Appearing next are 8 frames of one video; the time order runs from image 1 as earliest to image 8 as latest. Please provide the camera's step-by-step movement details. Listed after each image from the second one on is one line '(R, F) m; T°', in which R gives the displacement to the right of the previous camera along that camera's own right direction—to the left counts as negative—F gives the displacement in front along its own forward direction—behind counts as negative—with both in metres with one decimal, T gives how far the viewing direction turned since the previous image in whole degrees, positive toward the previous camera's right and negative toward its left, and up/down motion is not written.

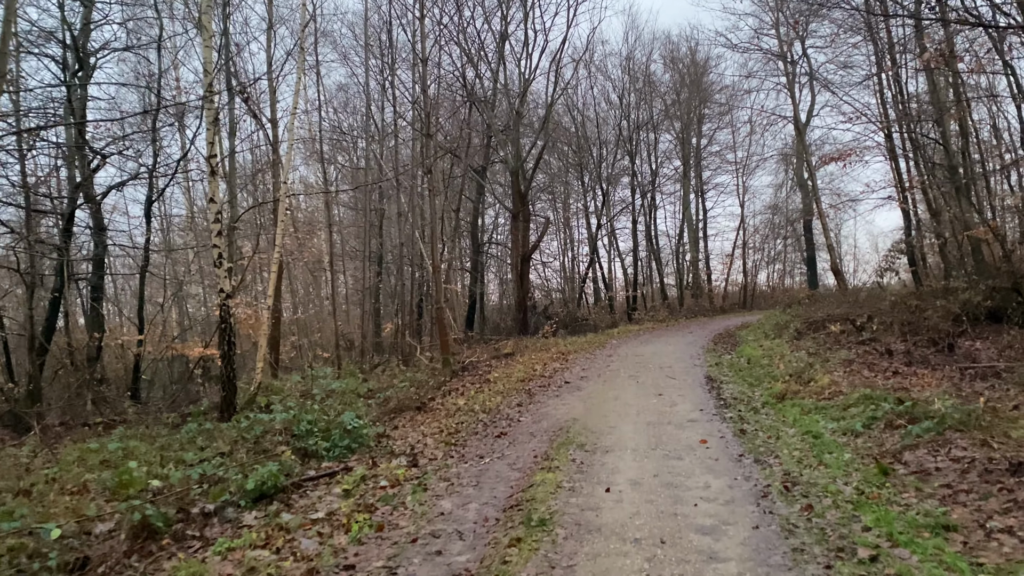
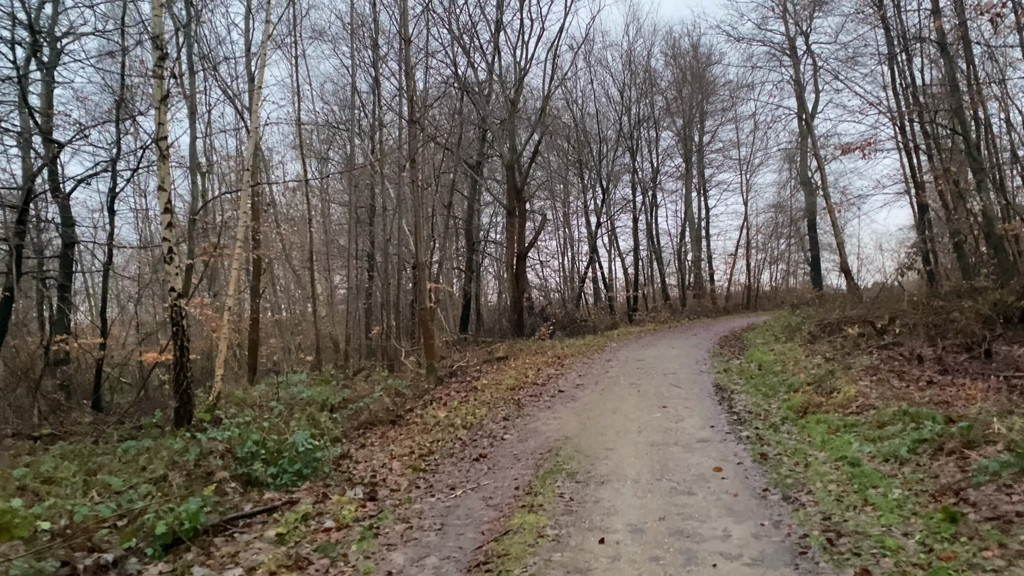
(+0.2, +1.1) m; 0°
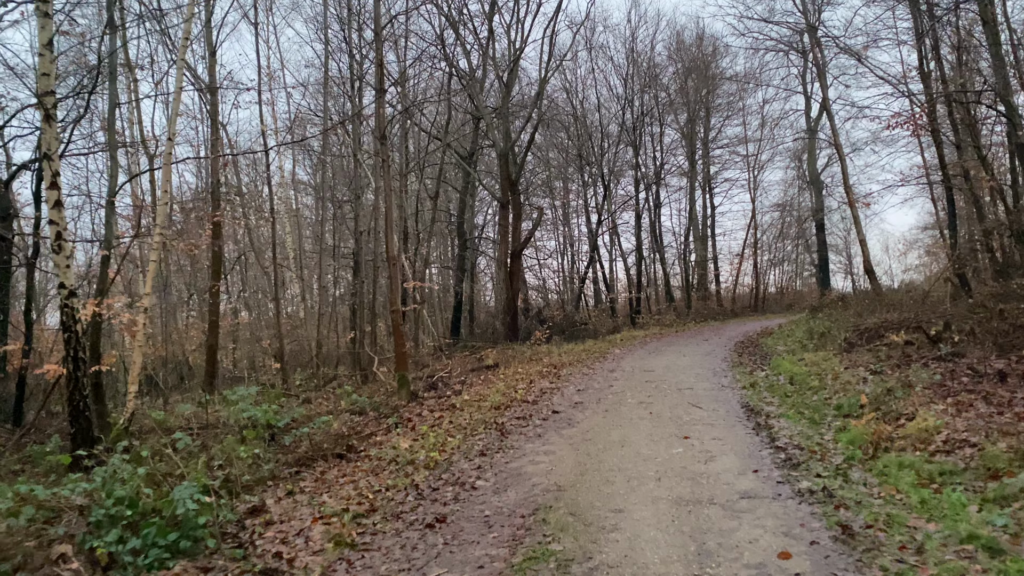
(+0.2, +2.0) m; 0°
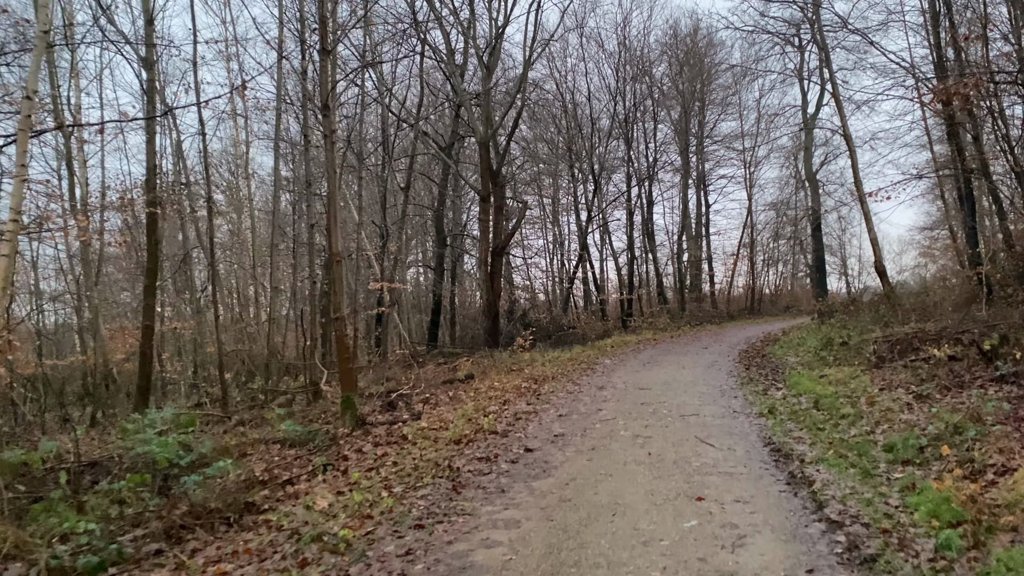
(+0.3, +1.9) m; +1°
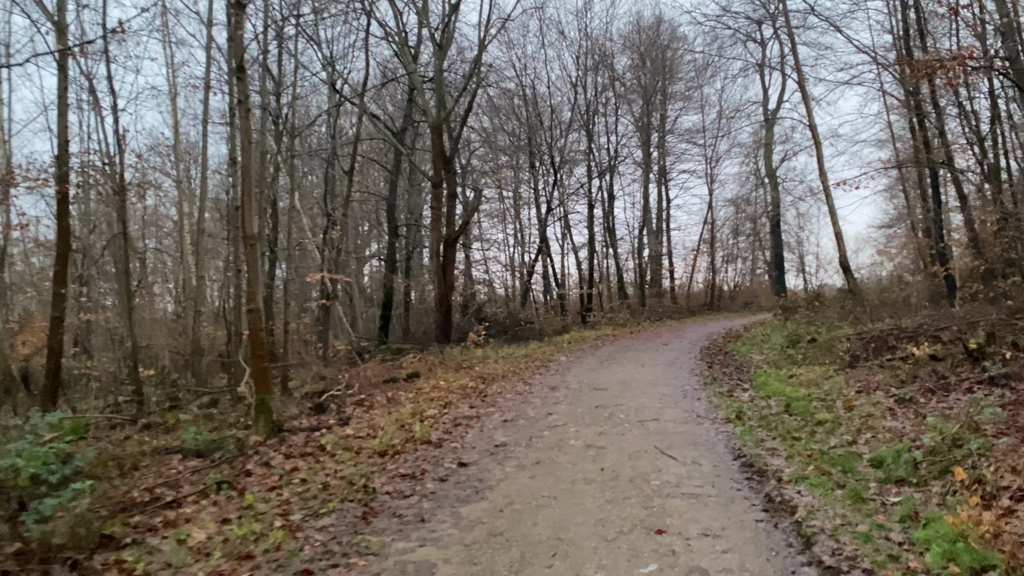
(+0.2, +1.0) m; +3°
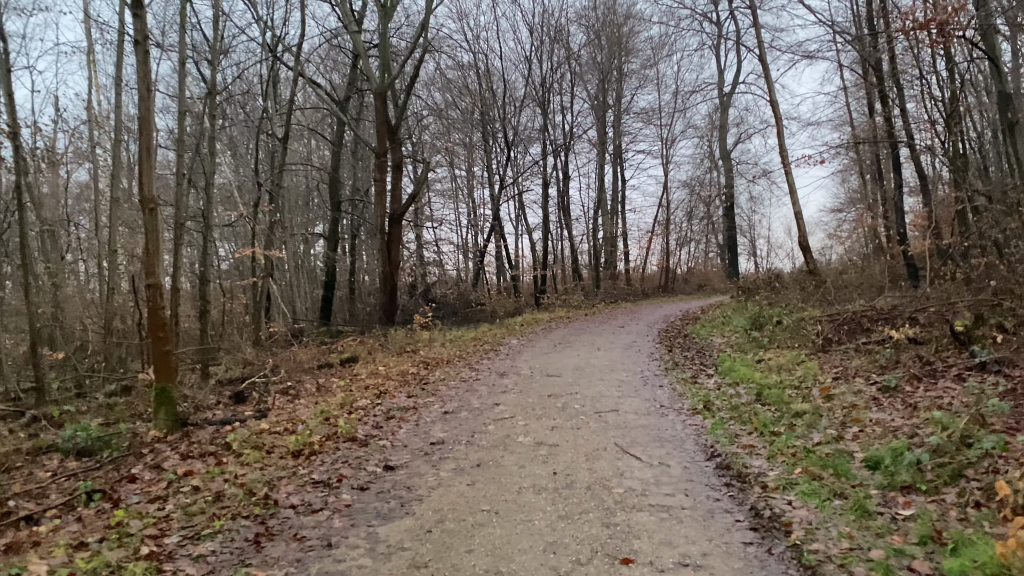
(+0.1, +1.0) m; +3°
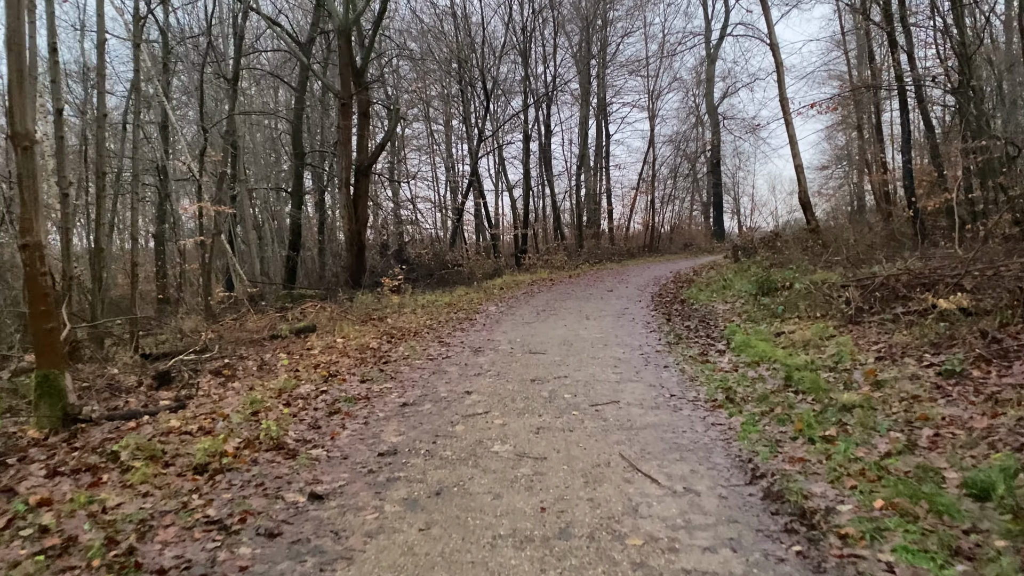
(0.0, +1.4) m; +1°
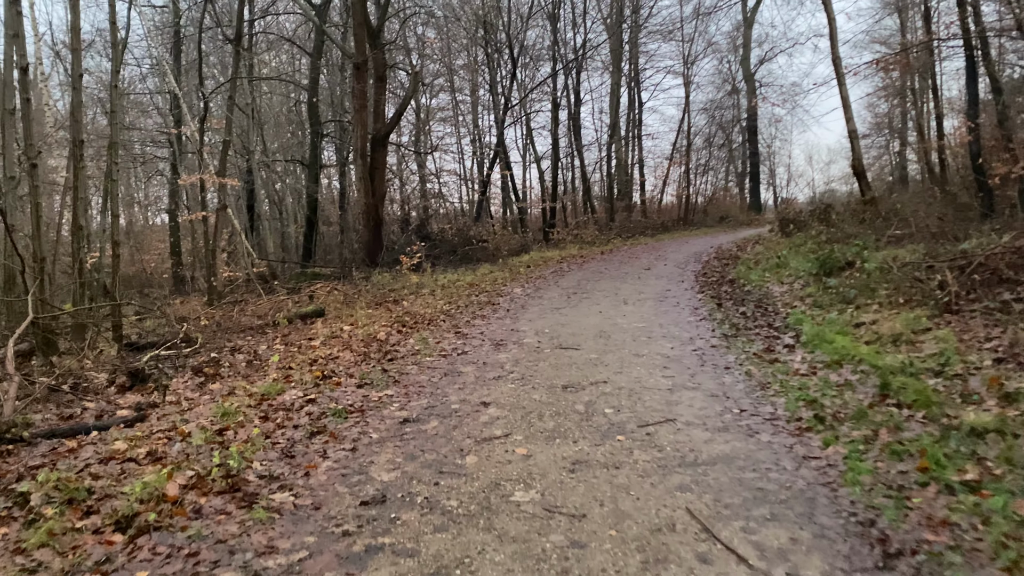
(0.0, +1.2) m; -2°
